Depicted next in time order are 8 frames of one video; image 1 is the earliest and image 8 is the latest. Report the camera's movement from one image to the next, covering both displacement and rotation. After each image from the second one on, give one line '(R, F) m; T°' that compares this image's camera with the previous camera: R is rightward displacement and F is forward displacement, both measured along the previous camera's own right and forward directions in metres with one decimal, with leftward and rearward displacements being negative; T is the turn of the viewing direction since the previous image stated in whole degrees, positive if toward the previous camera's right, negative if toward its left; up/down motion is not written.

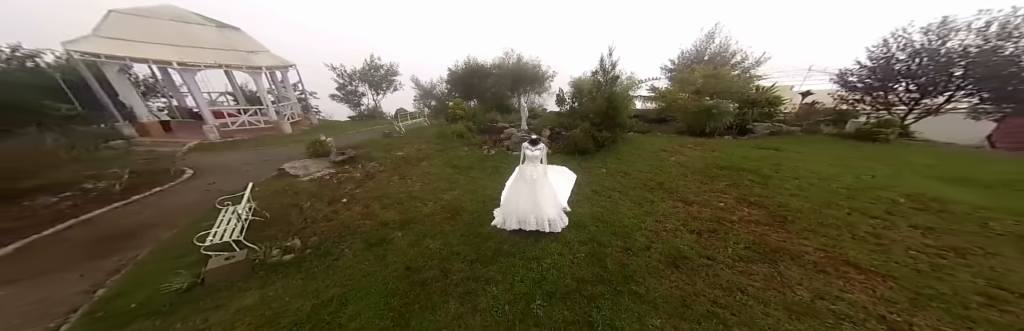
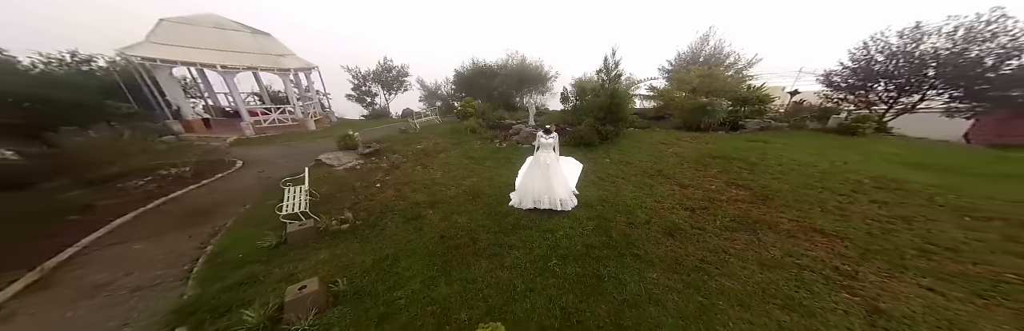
(-0.5, -0.9) m; 0°
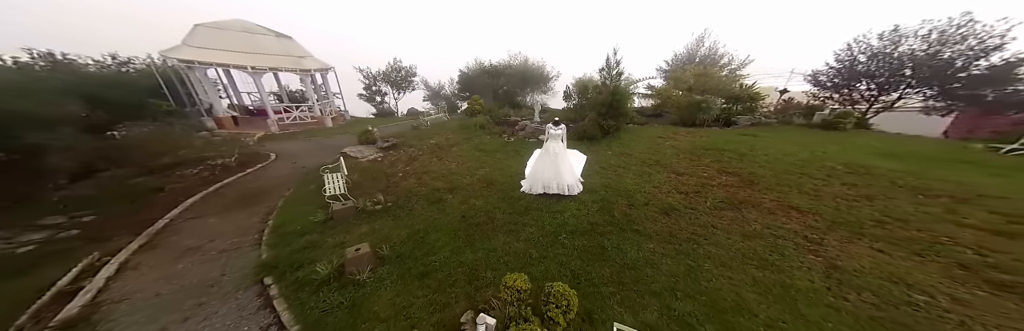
(-0.4, -0.8) m; 0°
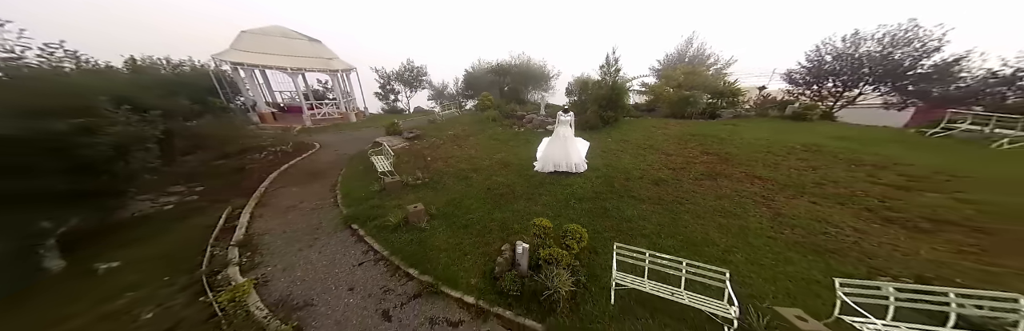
(-0.7, -1.5) m; 0°
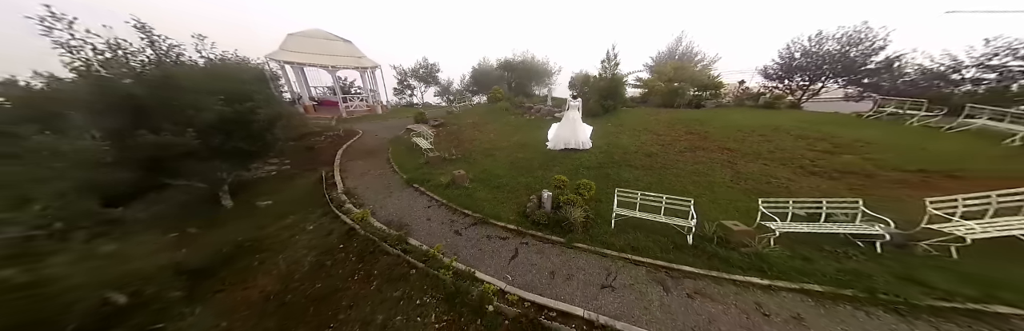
(-0.9, -1.9) m; 0°
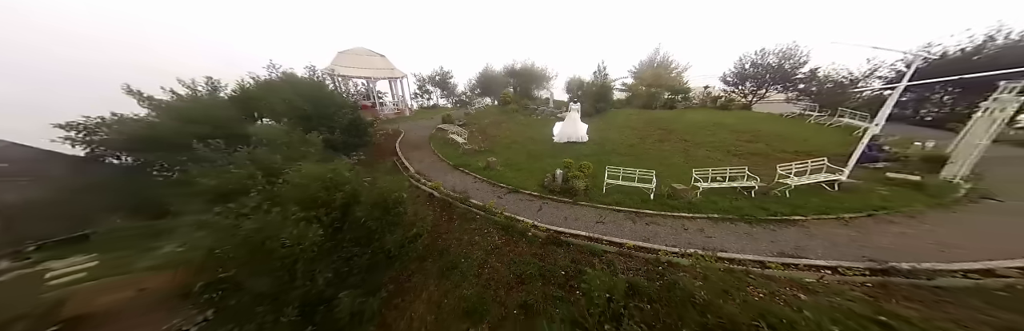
(-1.3, -3.0) m; +2°
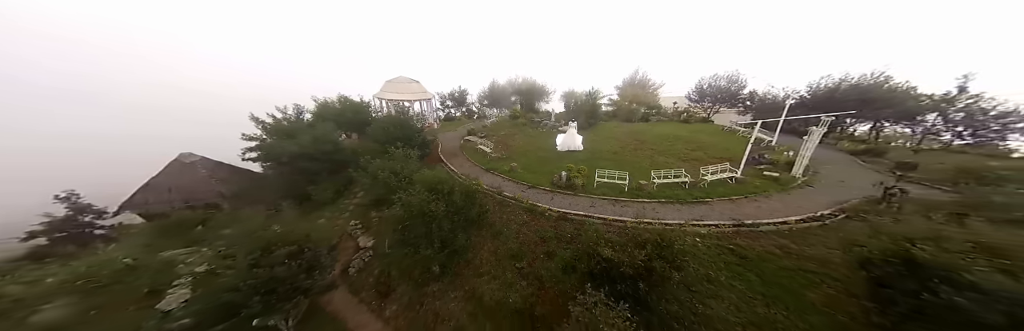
(-1.5, -4.1) m; +1°
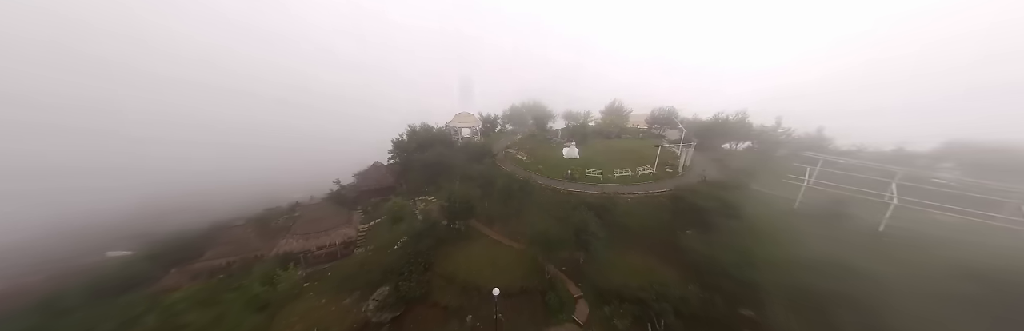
(-3.4, -10.9) m; +1°
